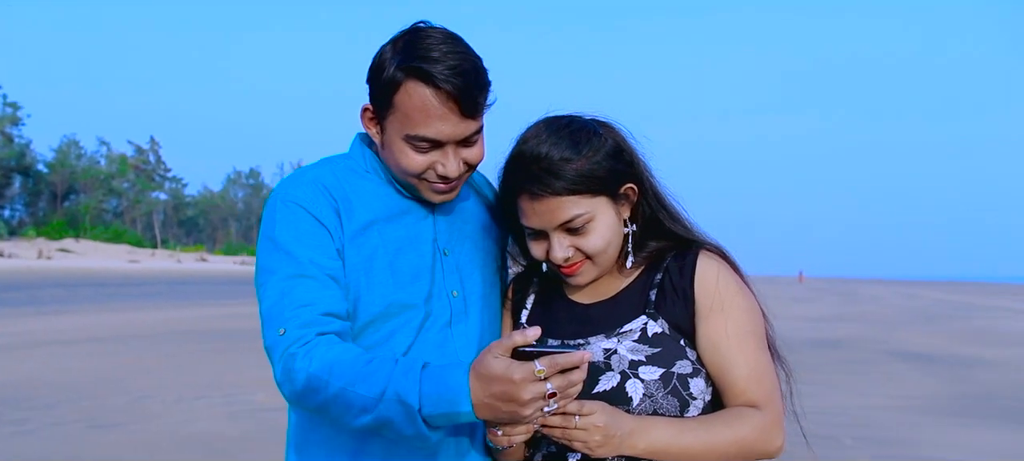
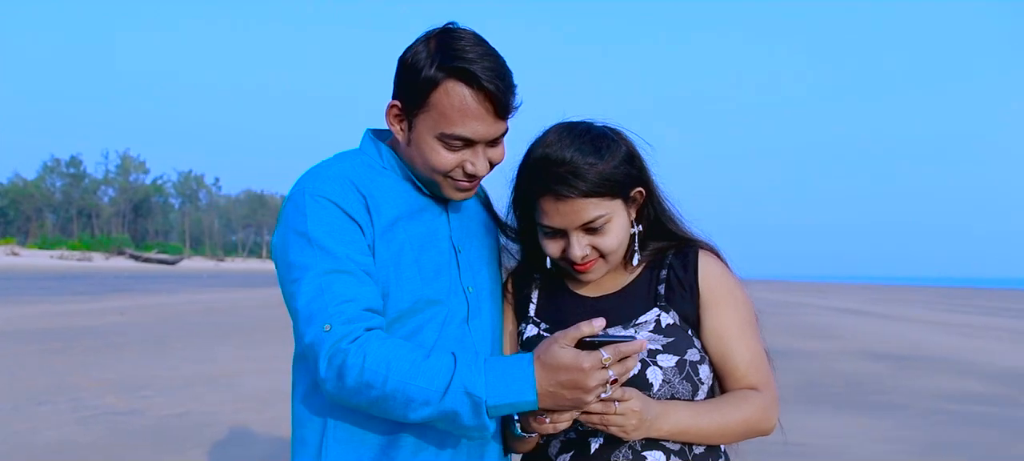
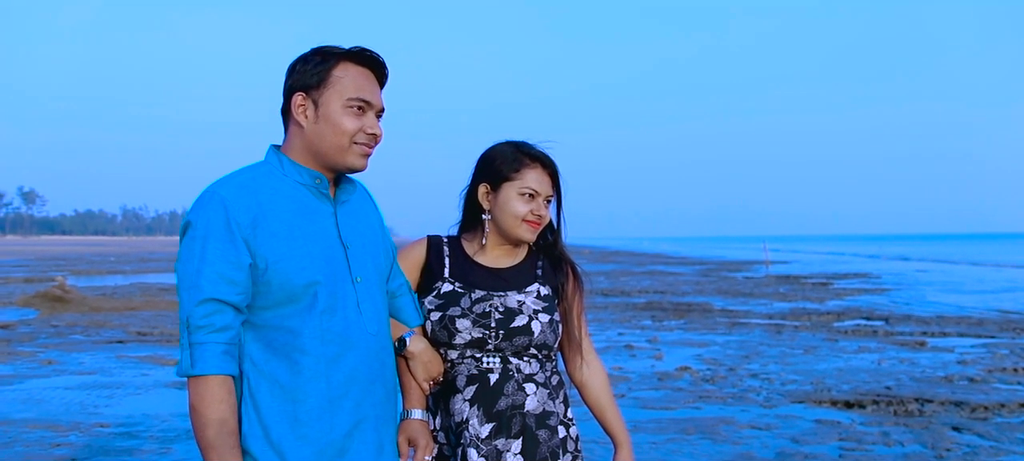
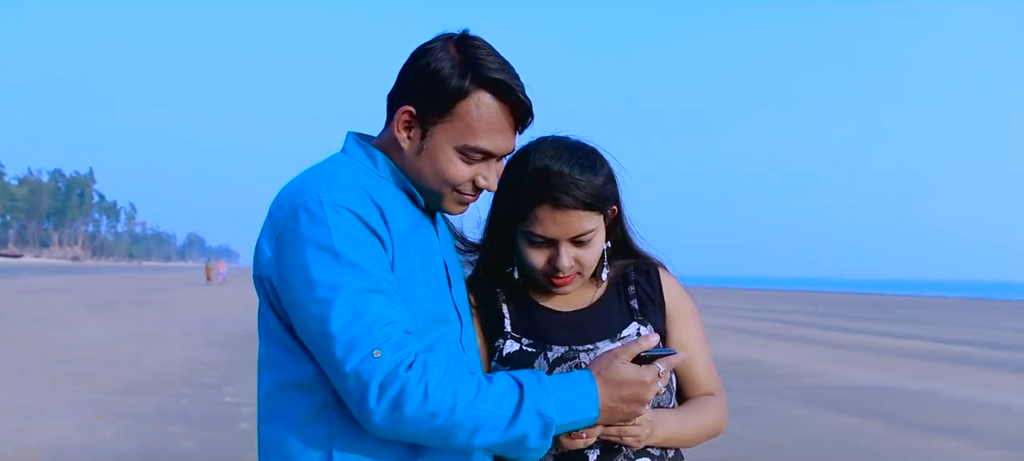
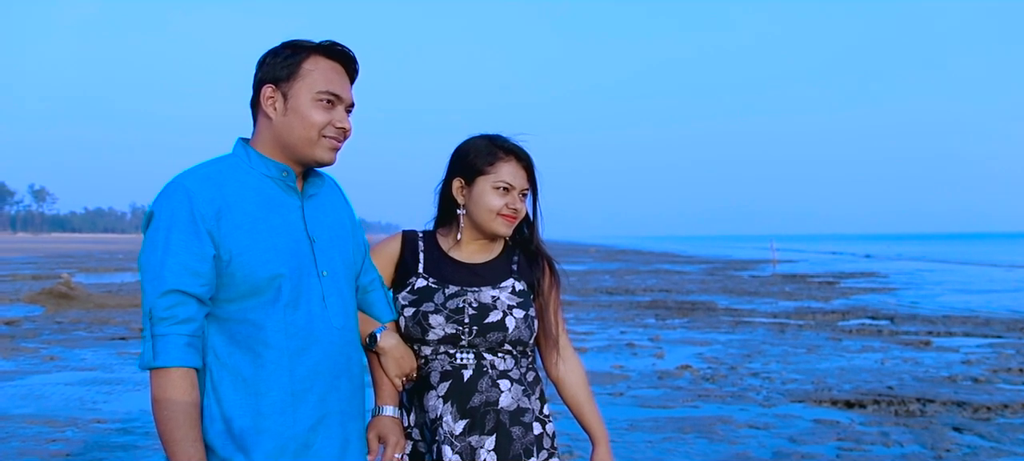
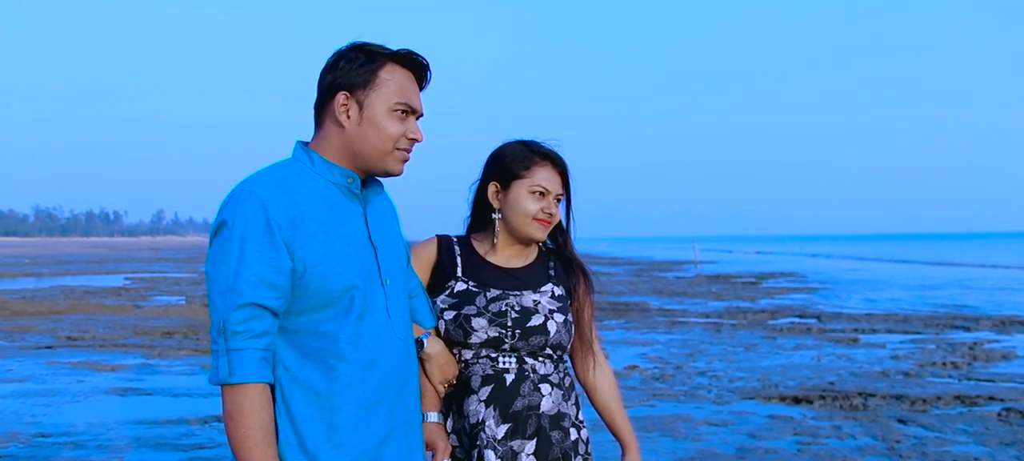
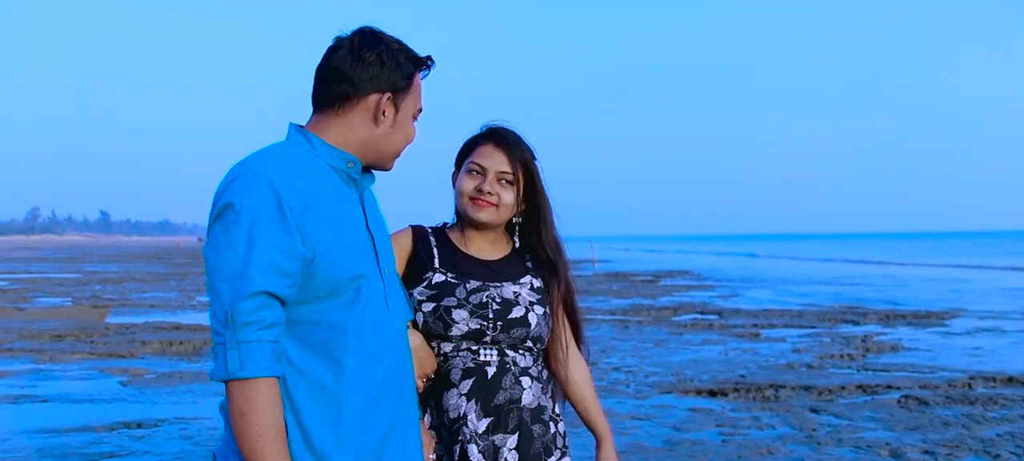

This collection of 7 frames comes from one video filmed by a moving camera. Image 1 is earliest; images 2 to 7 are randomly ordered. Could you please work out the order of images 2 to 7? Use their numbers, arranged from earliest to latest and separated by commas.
2, 4, 7, 6, 3, 5
